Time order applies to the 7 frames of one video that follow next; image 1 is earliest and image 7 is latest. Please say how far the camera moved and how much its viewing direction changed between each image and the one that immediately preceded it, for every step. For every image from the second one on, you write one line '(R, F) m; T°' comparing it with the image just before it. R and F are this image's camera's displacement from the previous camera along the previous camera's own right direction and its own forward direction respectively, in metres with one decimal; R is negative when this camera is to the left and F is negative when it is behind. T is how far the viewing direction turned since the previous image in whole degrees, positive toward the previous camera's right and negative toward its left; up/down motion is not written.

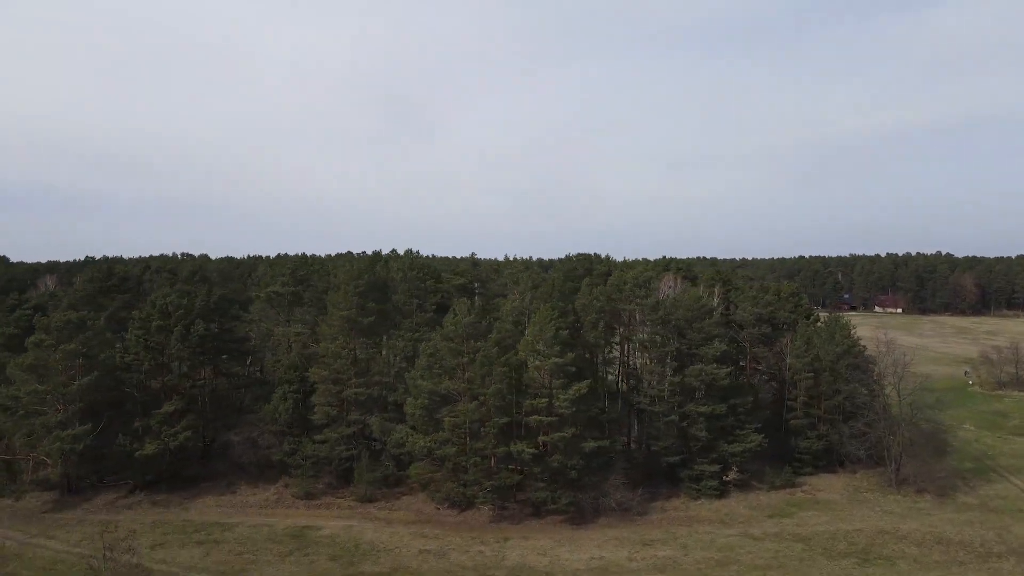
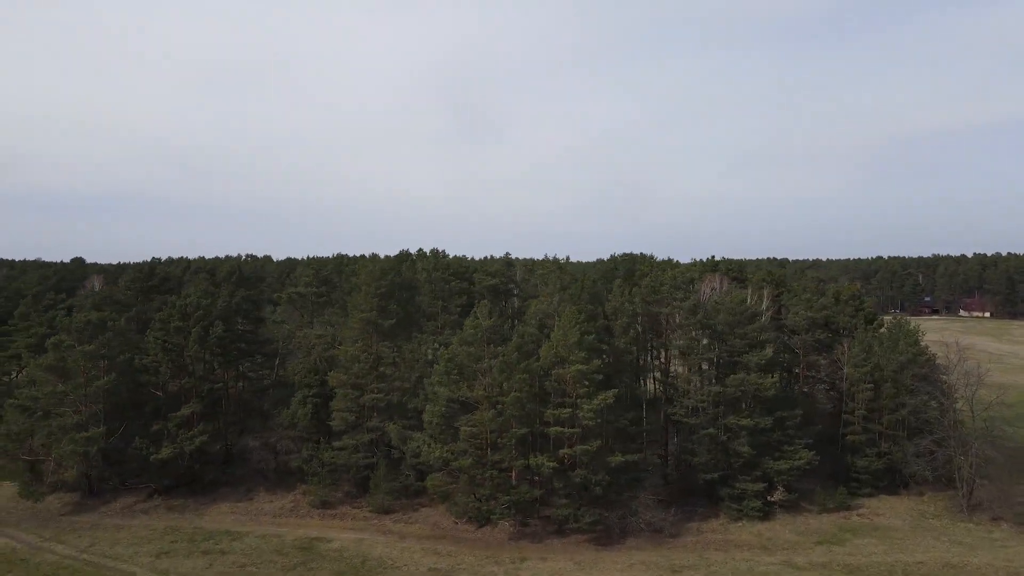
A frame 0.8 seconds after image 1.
(+2.1, +2.5) m; -5°
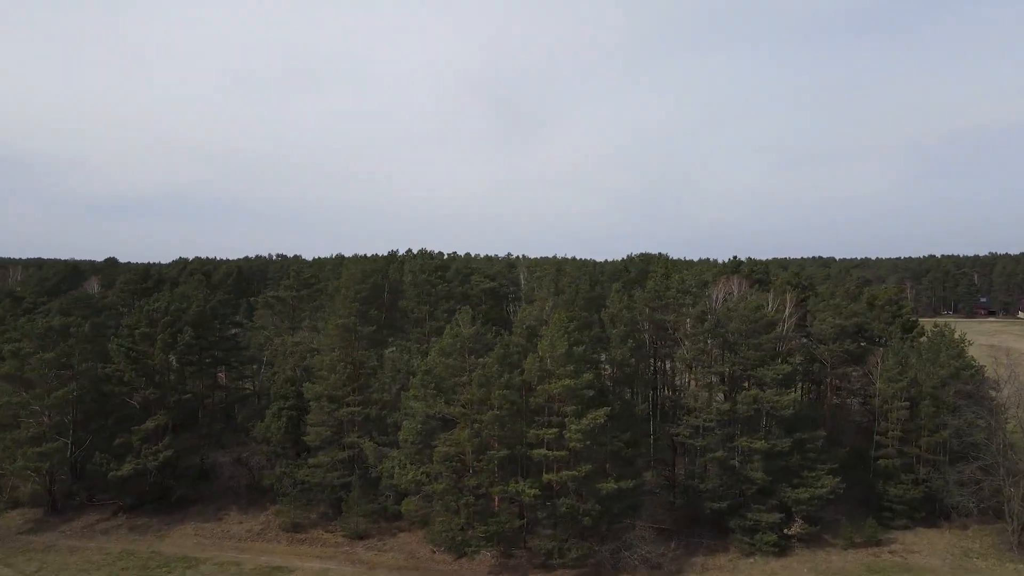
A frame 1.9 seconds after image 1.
(+2.6, +3.6) m; -3°
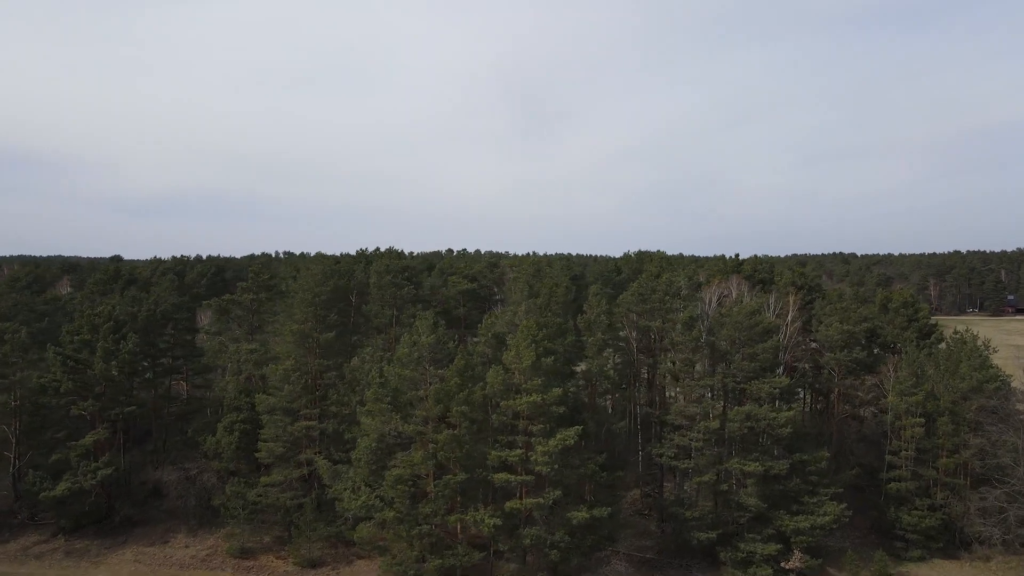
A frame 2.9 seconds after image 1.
(+2.2, +3.4) m; -1°
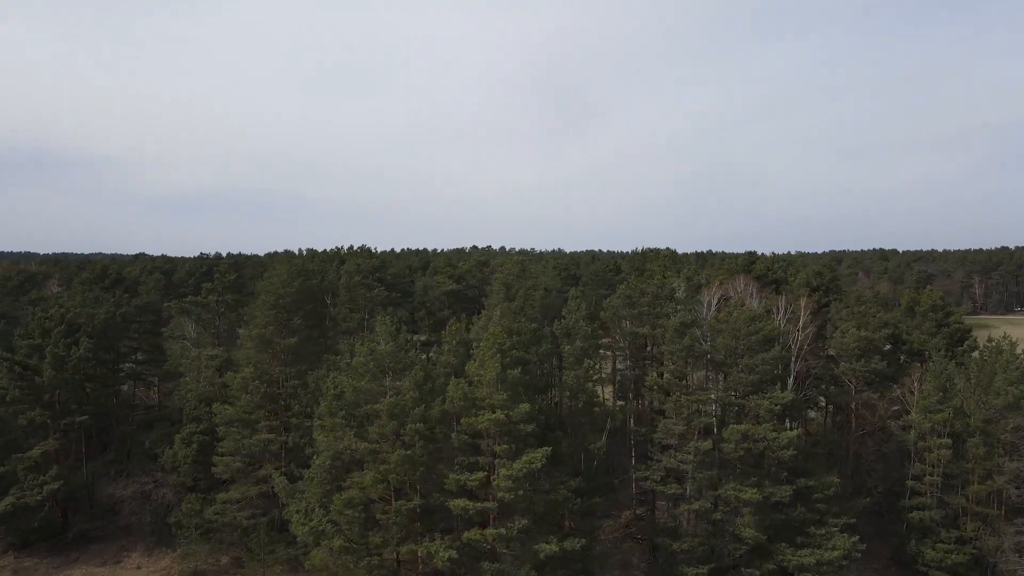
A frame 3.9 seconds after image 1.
(+2.4, +3.1) m; -3°
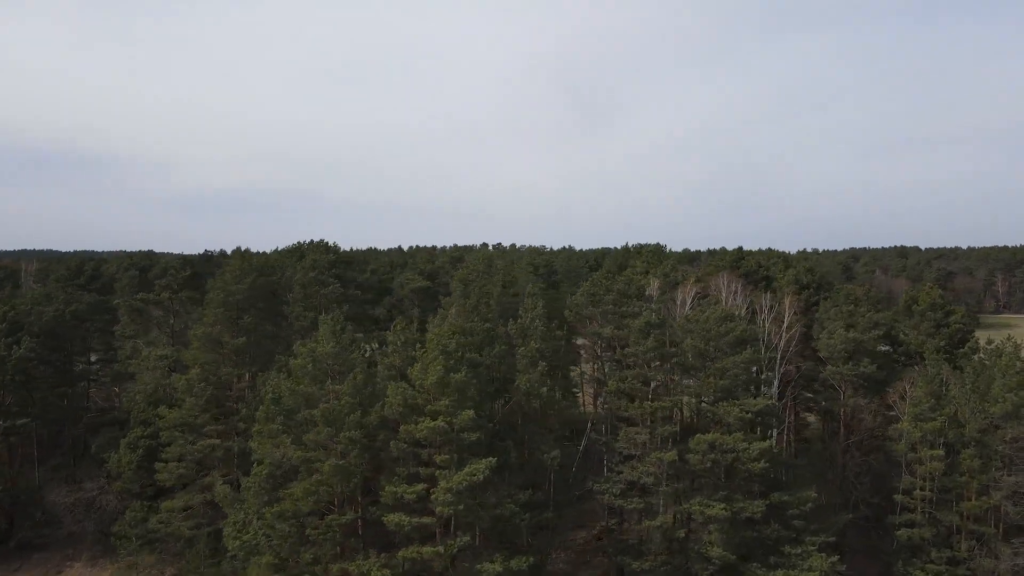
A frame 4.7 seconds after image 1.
(+2.3, +2.0) m; -2°
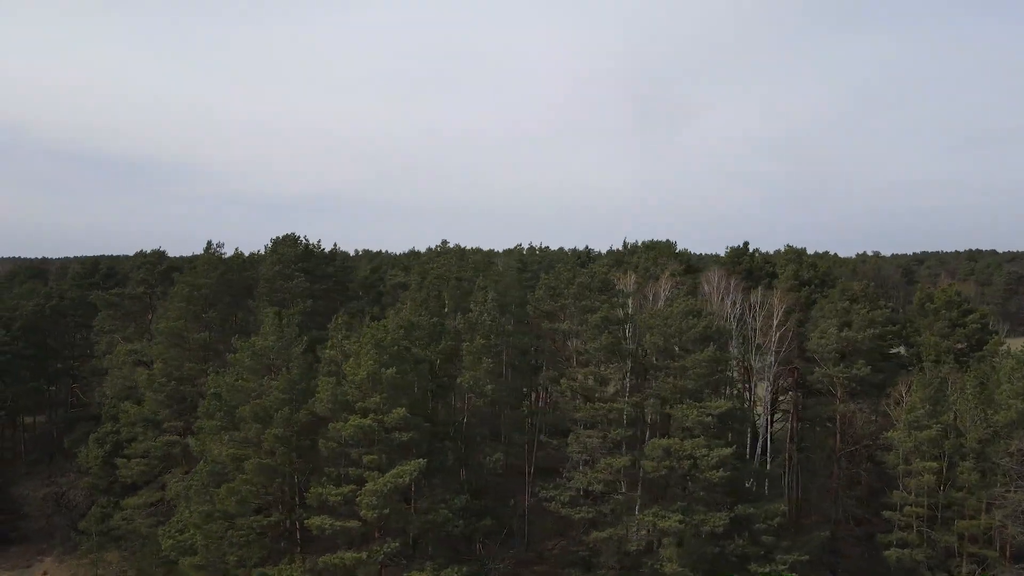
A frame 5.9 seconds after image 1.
(+3.6, +1.7) m; -5°
